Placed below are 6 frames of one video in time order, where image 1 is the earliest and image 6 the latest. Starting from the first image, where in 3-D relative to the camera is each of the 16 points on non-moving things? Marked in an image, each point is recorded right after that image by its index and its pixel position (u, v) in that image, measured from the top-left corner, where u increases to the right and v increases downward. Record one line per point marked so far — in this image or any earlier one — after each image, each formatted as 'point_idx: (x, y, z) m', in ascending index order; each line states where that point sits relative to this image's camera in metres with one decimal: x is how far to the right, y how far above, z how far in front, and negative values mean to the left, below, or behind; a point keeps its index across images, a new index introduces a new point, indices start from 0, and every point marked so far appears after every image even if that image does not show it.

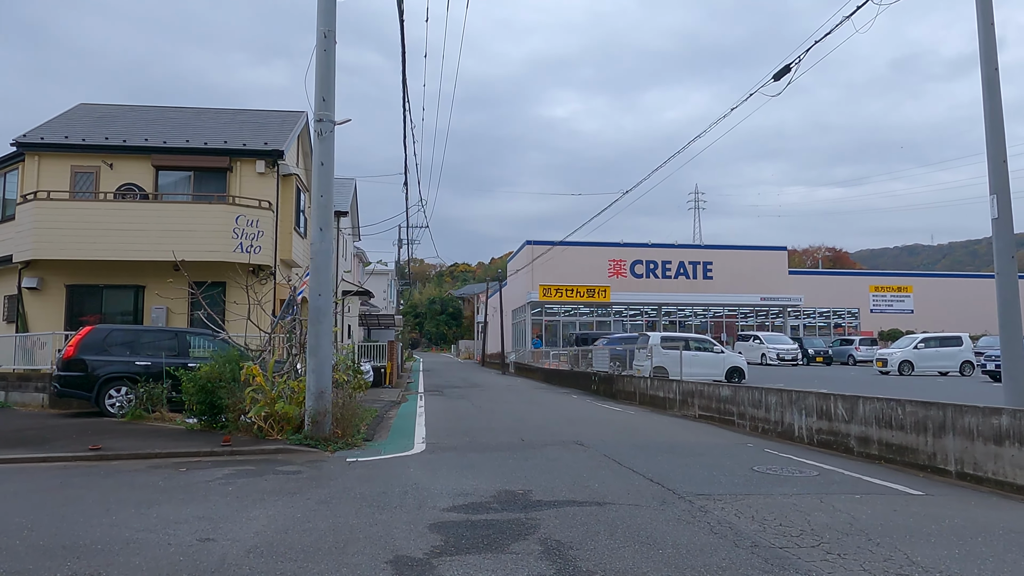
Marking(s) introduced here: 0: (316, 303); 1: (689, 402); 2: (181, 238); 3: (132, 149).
0: (-2.7, -0.2, +10.5) m
1: (+3.7, -2.4, +15.9) m
2: (-7.7, +1.2, +17.8) m
3: (-9.2, +3.4, +18.4) m
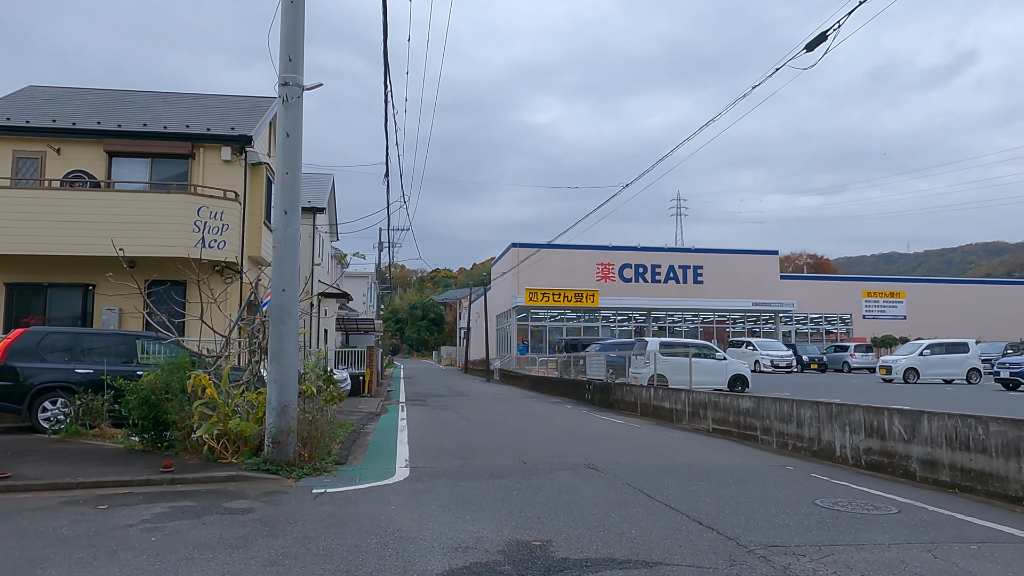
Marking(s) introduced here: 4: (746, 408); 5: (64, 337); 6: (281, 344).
0: (-2.7, -0.1, +8.8) m
1: (+3.6, -2.4, +14.4) m
2: (-7.9, +1.2, +16.0) m
3: (-9.4, +3.4, +16.5) m
4: (+3.9, -2.0, +12.6) m
5: (-7.3, -0.8, +12.3) m
6: (-2.7, -0.6, +8.8) m
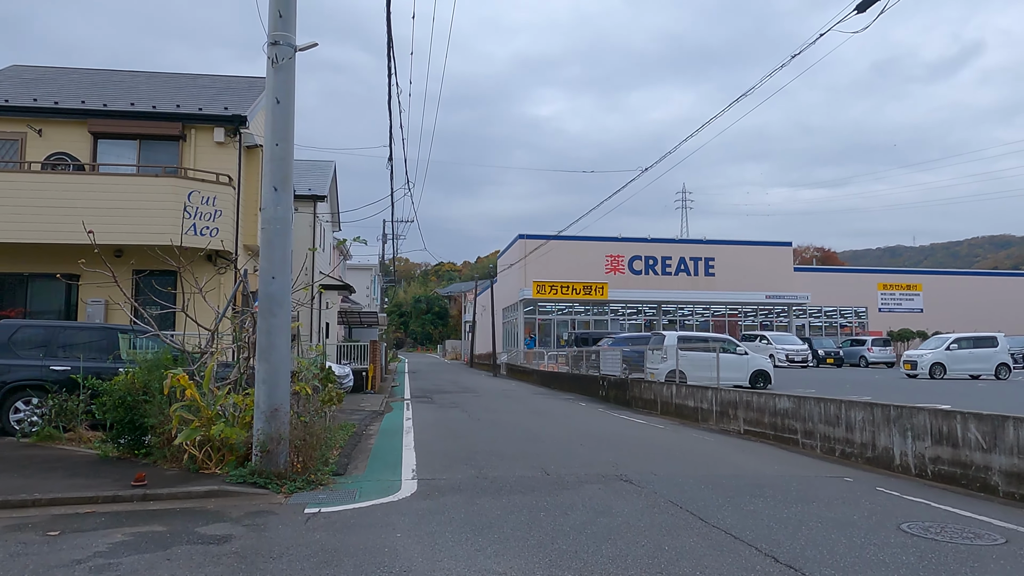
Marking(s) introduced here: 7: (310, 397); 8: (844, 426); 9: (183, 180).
0: (-2.5, 0.0, +7.8) m
1: (+3.8, -2.2, +13.3) m
2: (-7.6, +1.4, +14.9) m
3: (-9.1, +3.6, +15.5) m
4: (+4.1, -1.8, +11.5) m
5: (-7.0, -0.6, +11.3) m
6: (-2.5, -0.5, +7.7) m
7: (-2.5, -1.3, +9.2) m
8: (+4.4, -1.8, +10.0) m
9: (-6.6, +2.2, +15.1) m
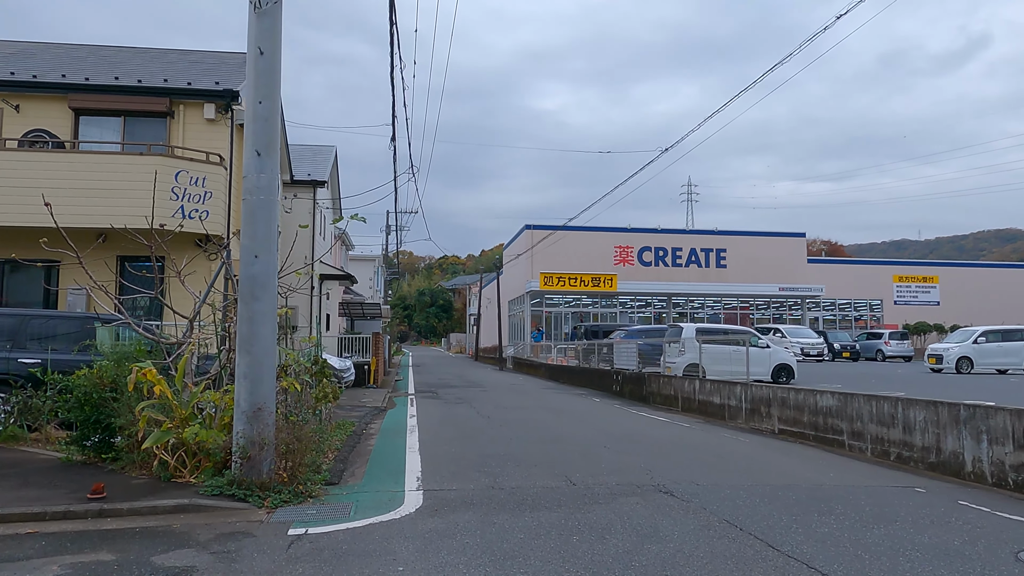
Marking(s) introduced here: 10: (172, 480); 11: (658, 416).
0: (-2.3, +0.2, +6.7) m
1: (+4.1, -2.0, +12.2) m
2: (-7.4, +1.6, +13.8) m
3: (-8.9, +3.8, +14.4) m
4: (+4.3, -1.6, +10.4) m
5: (-6.8, -0.4, +10.2) m
6: (-2.3, -0.3, +6.6) m
7: (-2.3, -1.1, +8.2) m
8: (+4.5, -1.6, +8.9) m
9: (-6.3, +2.4, +14.1) m
10: (-3.0, -1.7, +6.8) m
11: (+2.8, -2.4, +14.4) m
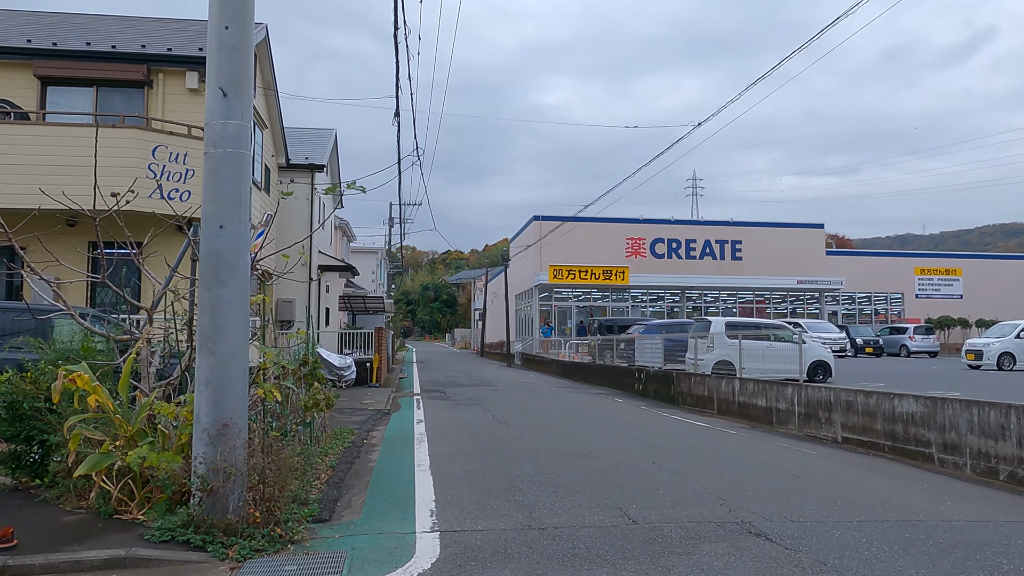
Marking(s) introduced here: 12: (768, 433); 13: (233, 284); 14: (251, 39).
0: (-2.0, +0.3, +5.1) m
1: (+4.4, -1.8, +10.7) m
2: (-7.1, +1.8, +12.3) m
3: (-8.6, +4.0, +12.9) m
4: (+4.6, -1.5, +8.8) m
5: (-6.5, -0.3, +8.7) m
6: (-2.0, -0.2, +5.1) m
7: (-2.0, -1.0, +6.6) m
8: (+4.8, -1.5, +7.3) m
9: (-6.0, +2.6, +12.5) m
10: (-2.7, -1.6, +5.2) m
11: (+3.1, -2.2, +12.8) m
12: (+3.8, -2.2, +11.4) m
13: (-1.9, 0.0, +5.2) m
14: (-1.9, +1.8, +5.4) m
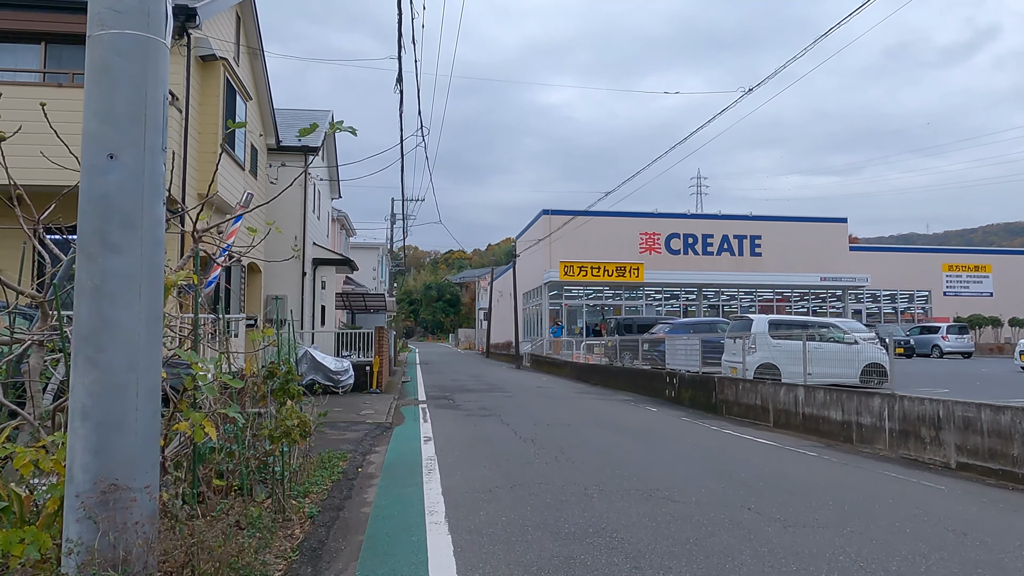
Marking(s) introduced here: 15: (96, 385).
0: (-1.7, +0.4, +3.1) m
1: (+4.7, -1.7, +8.6) m
2: (-6.7, +1.9, +10.3) m
3: (-8.3, +4.1, +10.8) m
4: (+5.0, -1.3, +6.8) m
5: (-6.2, -0.2, +6.7) m
6: (-1.7, -0.1, +3.1) m
7: (-1.6, -0.9, +4.6) m
8: (+5.2, -1.3, +5.3) m
9: (-5.7, +2.7, +10.5) m
10: (-2.4, -1.5, +3.2) m
11: (+3.4, -2.1, +10.8) m
12: (+4.2, -2.0, +9.4) m
13: (-1.6, +0.2, +3.1) m
14: (-1.5, +1.9, +3.3) m
15: (-1.7, -0.4, +3.0) m
